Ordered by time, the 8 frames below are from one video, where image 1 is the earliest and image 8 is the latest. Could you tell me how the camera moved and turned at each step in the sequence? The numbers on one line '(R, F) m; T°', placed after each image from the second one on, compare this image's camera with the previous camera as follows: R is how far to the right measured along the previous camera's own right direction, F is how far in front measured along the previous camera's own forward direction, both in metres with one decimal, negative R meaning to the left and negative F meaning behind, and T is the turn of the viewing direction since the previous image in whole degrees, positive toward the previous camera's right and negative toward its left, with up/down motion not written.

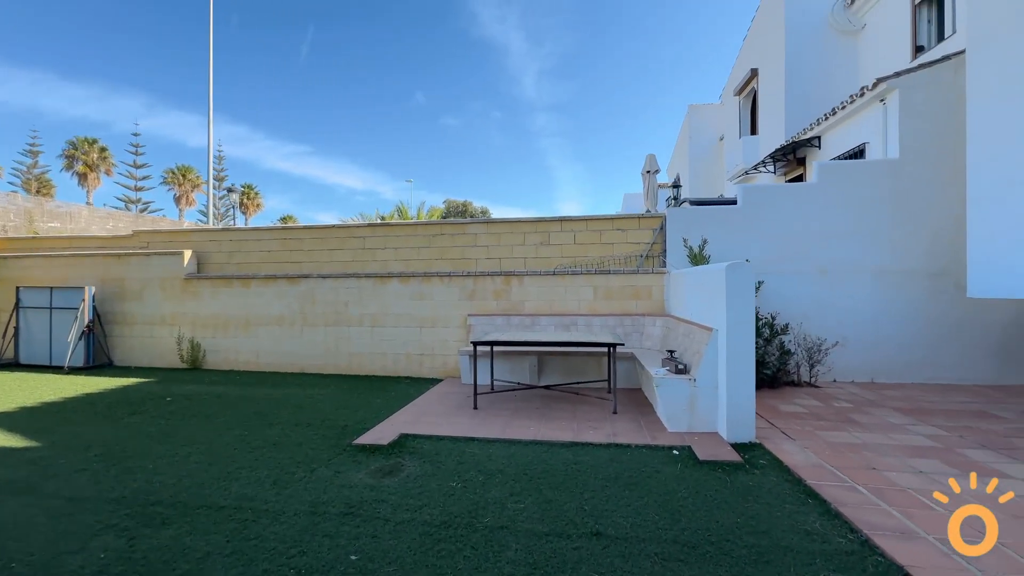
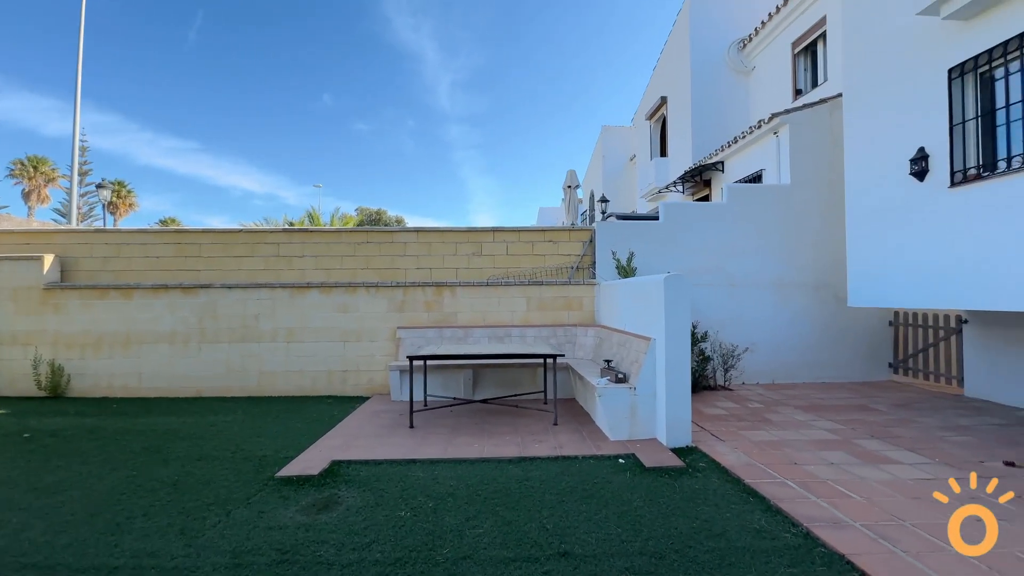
(-0.3, +0.2) m; +11°
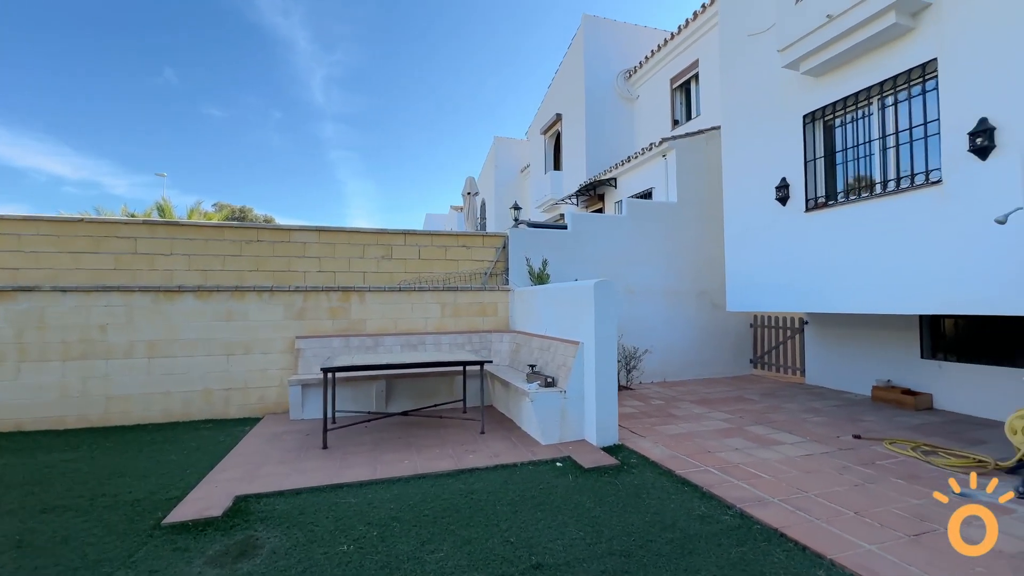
(-0.5, +0.2) m; +15°
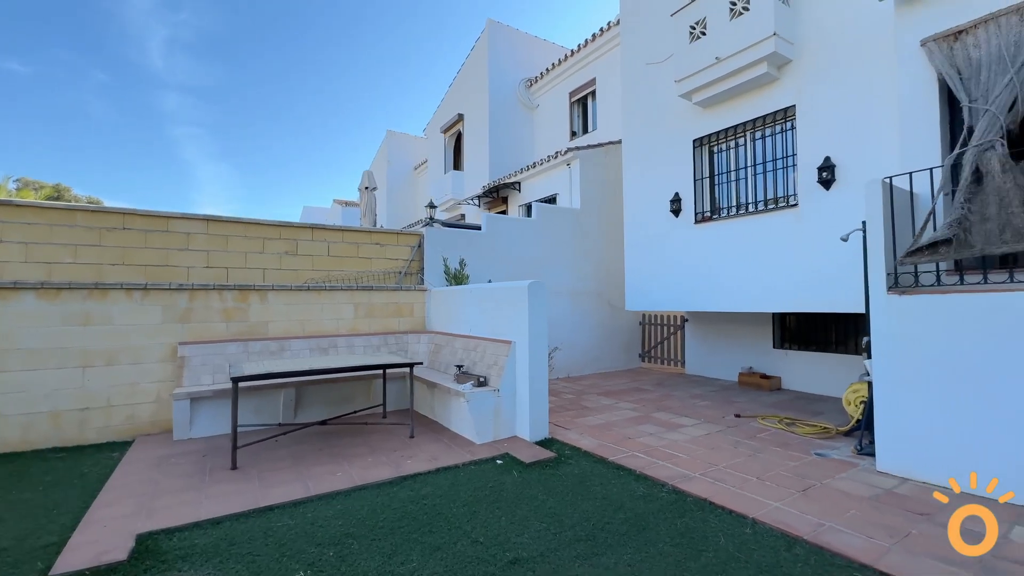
(-0.6, 0.0) m; +15°
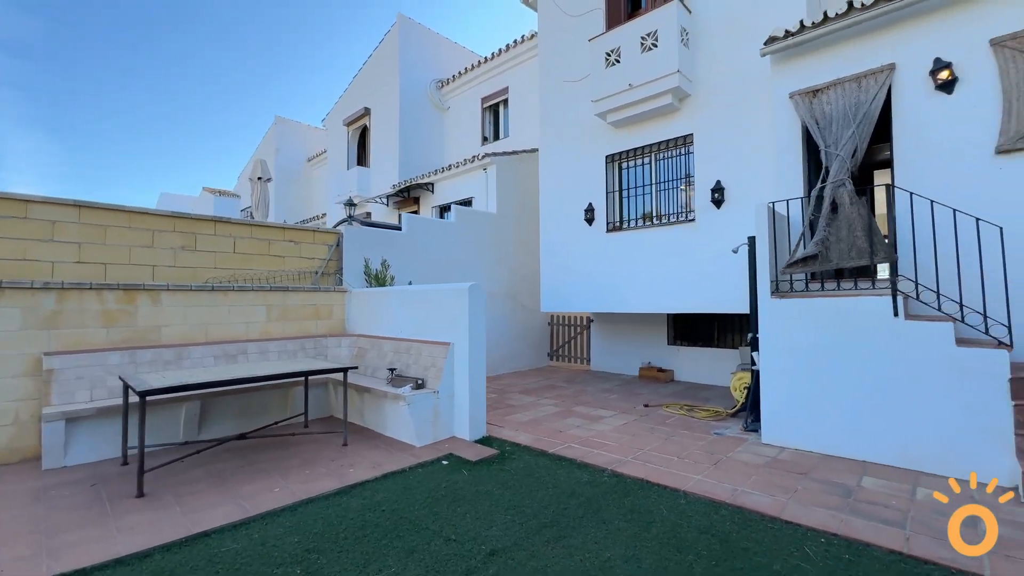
(-0.5, -0.1) m; +14°
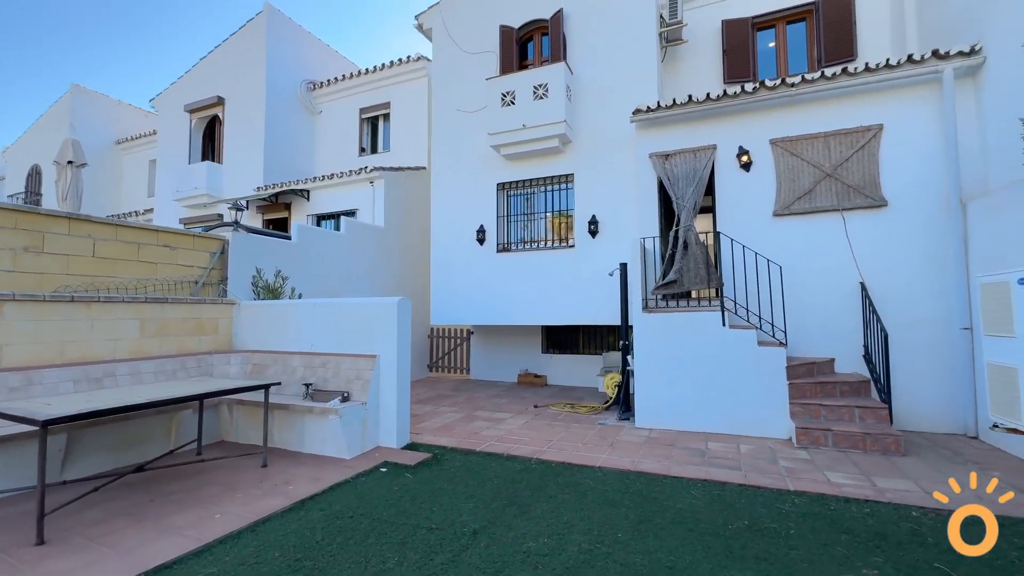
(-1.0, -0.4) m; +20°
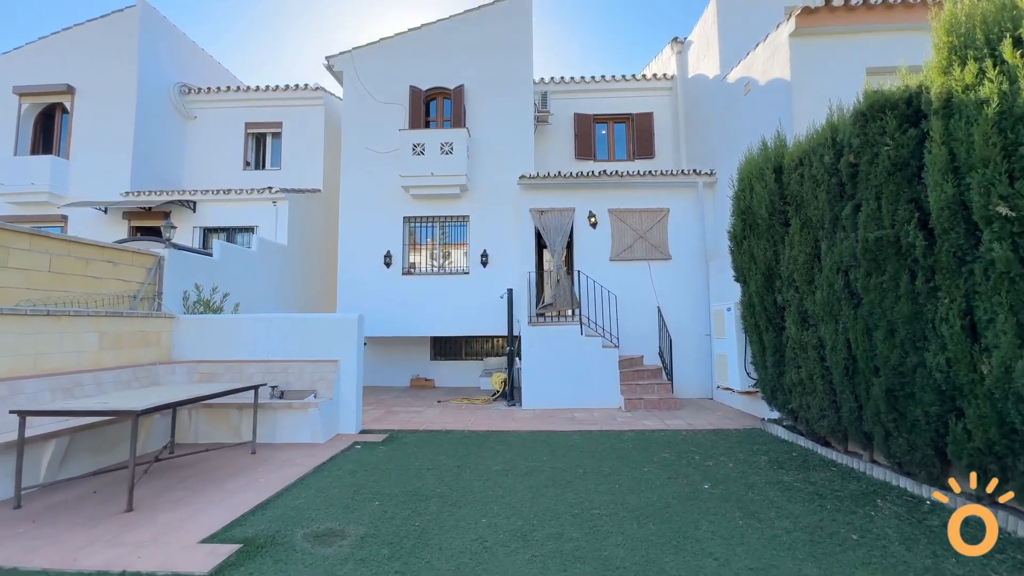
(-1.5, -1.7) m; +21°
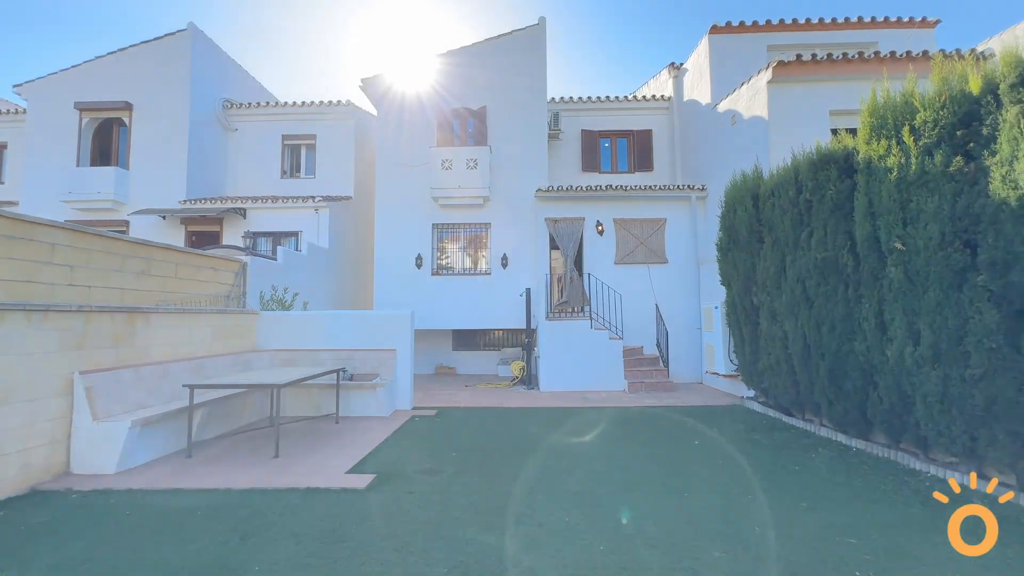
(-0.6, -1.4) m; +1°
